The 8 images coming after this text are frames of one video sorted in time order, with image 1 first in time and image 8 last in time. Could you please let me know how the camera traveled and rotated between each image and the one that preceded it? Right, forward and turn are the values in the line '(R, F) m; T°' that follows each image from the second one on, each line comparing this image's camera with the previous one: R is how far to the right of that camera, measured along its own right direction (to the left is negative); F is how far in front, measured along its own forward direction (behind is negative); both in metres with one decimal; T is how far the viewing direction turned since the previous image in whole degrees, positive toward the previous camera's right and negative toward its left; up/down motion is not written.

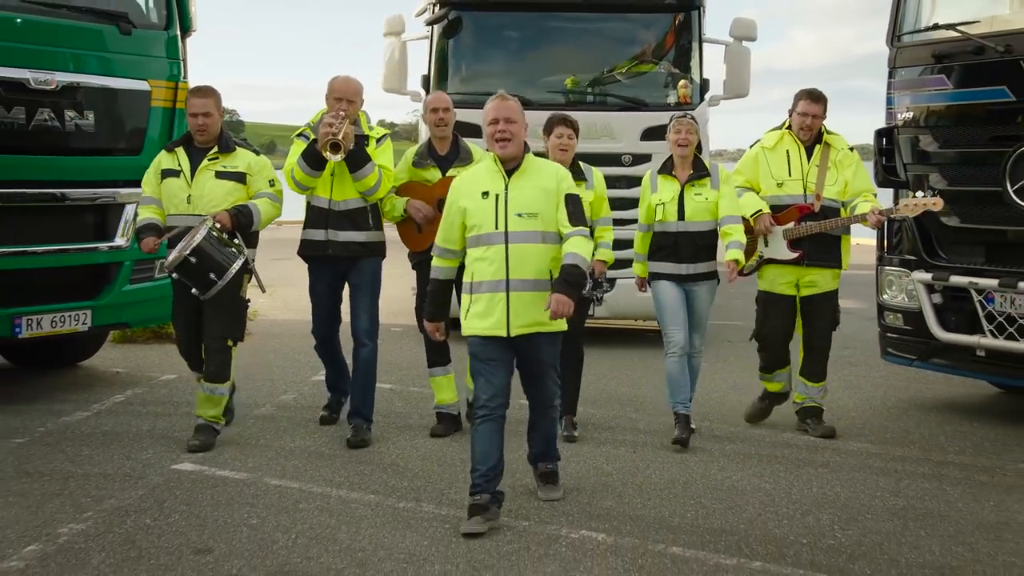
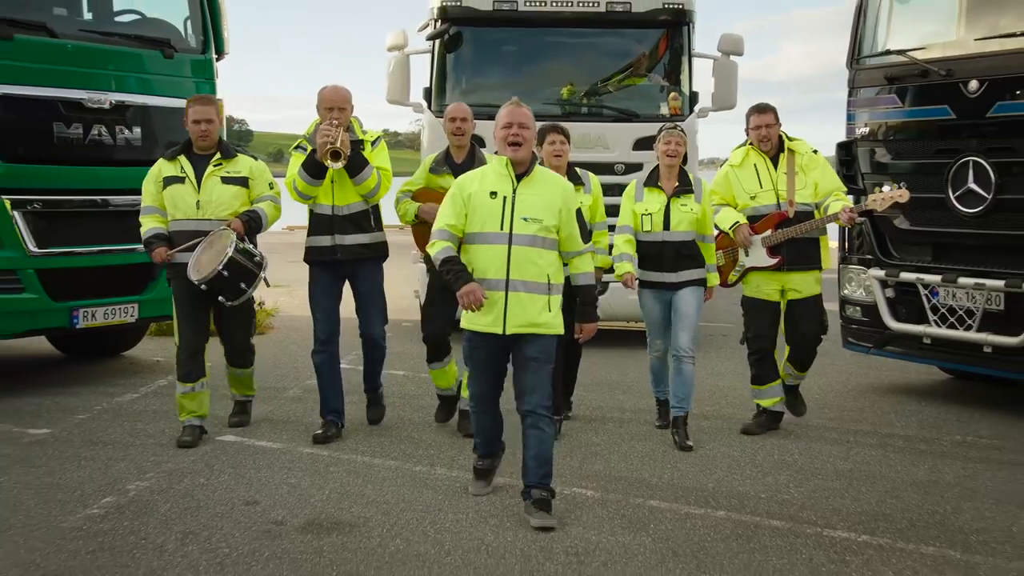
(0.0, -0.7) m; 0°
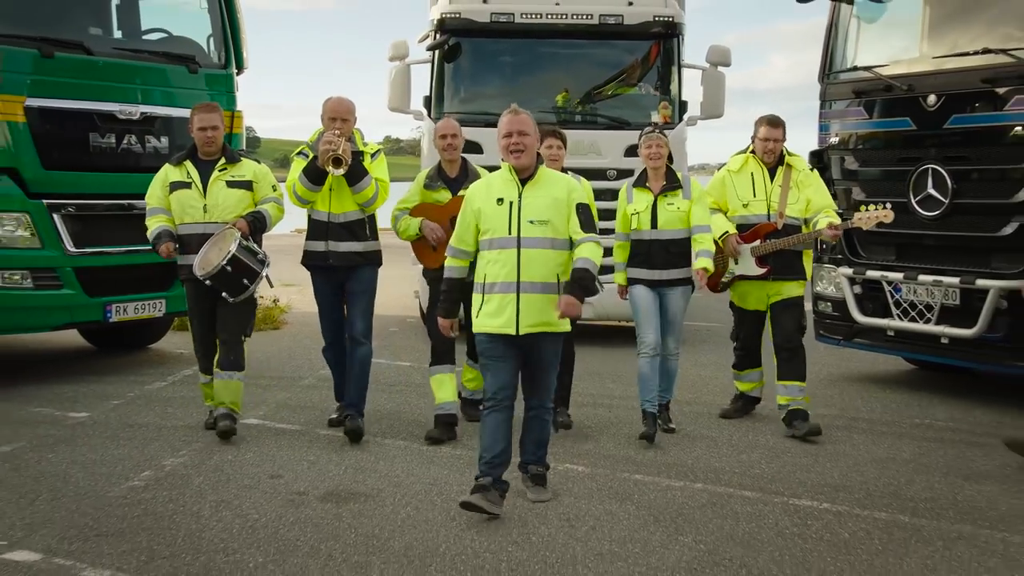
(0.0, -0.5) m; 0°
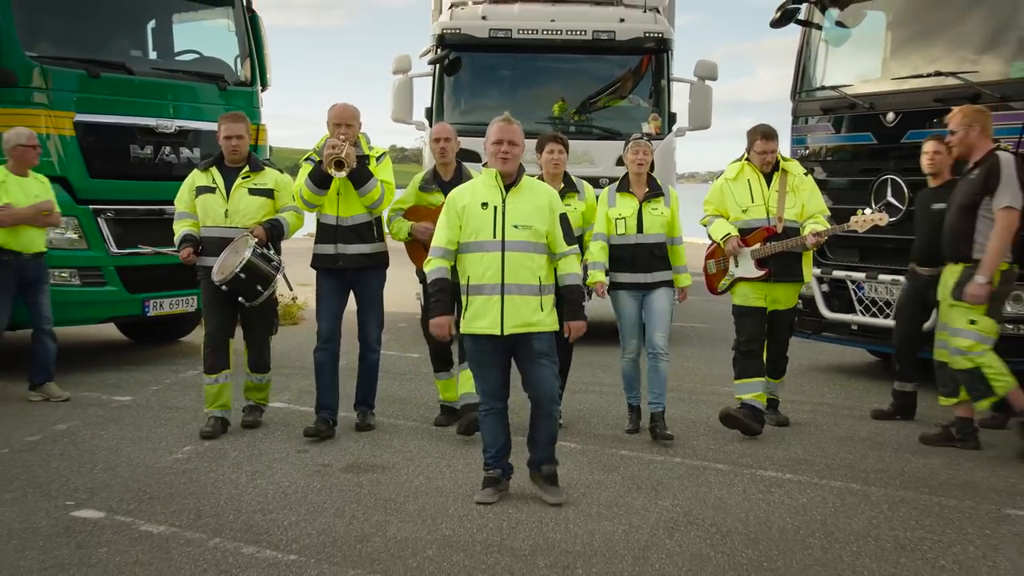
(0.0, -0.6) m; 0°
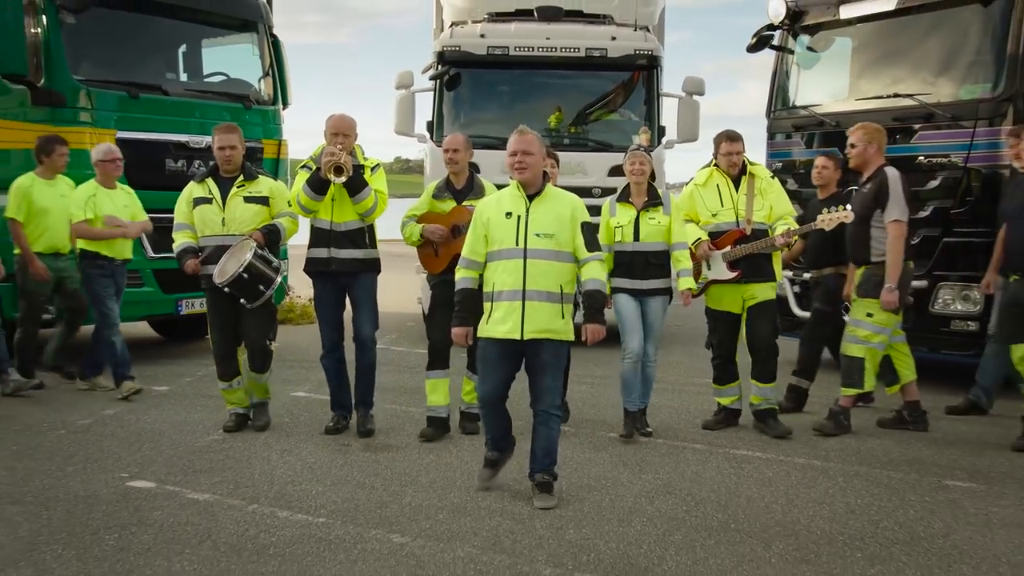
(0.0, -0.7) m; 0°
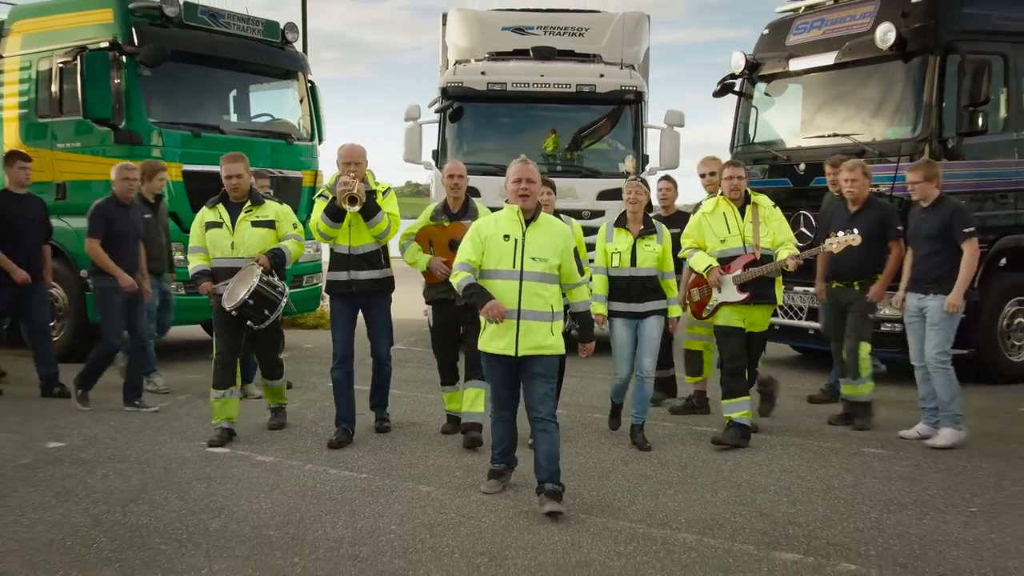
(-0.1, -1.4) m; 0°
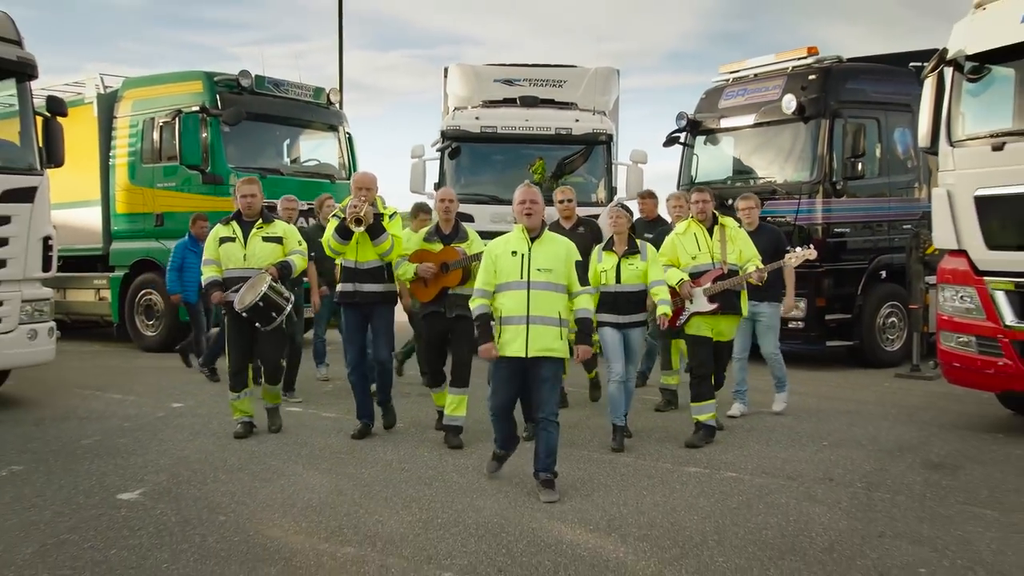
(-0.1, -2.5) m; +1°
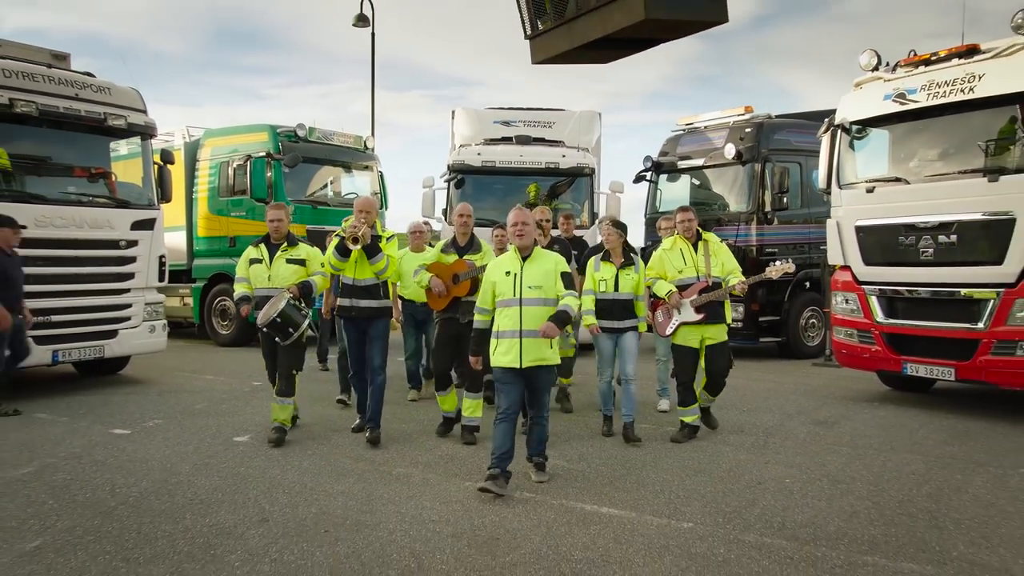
(0.0, -2.8) m; 0°
